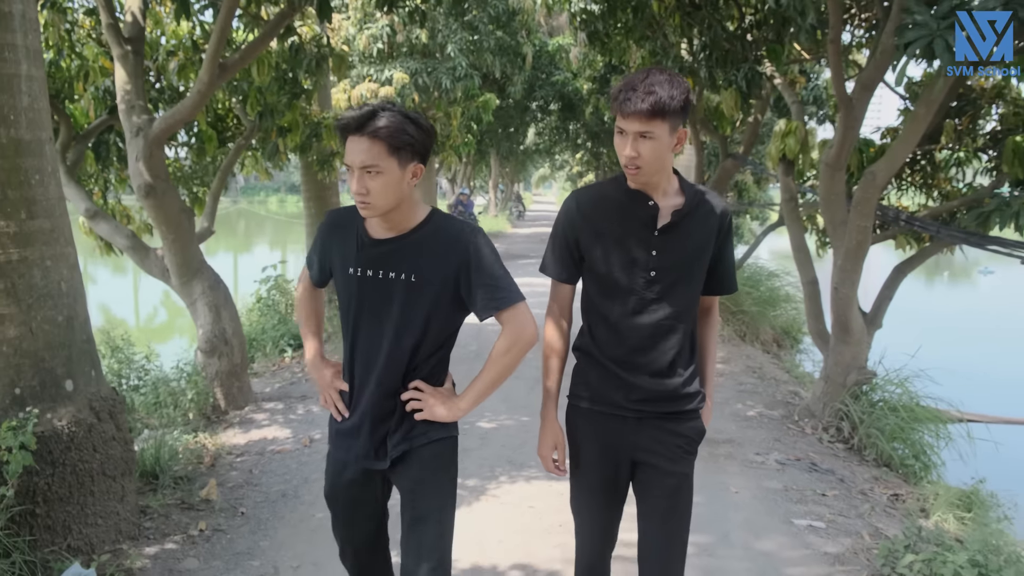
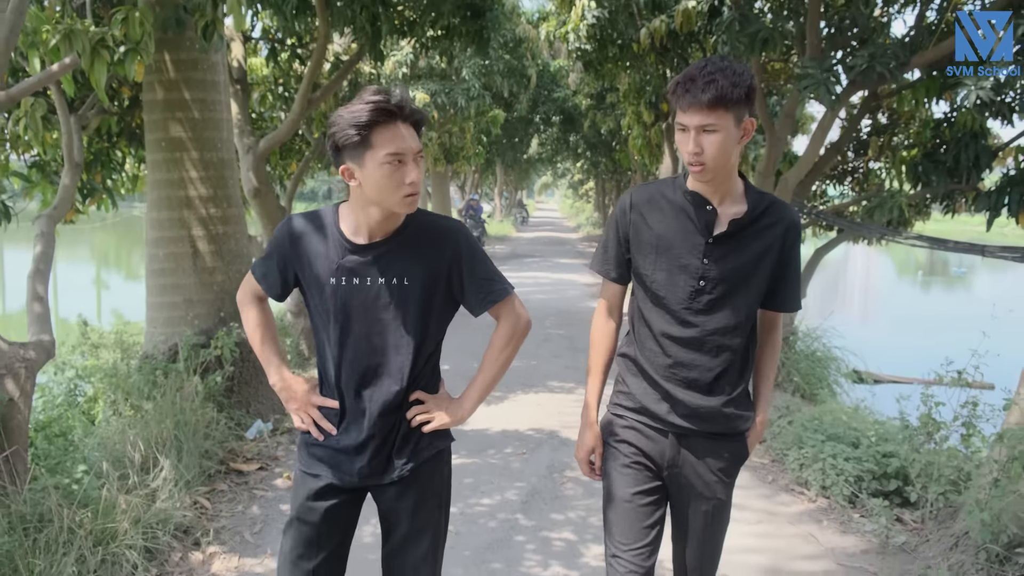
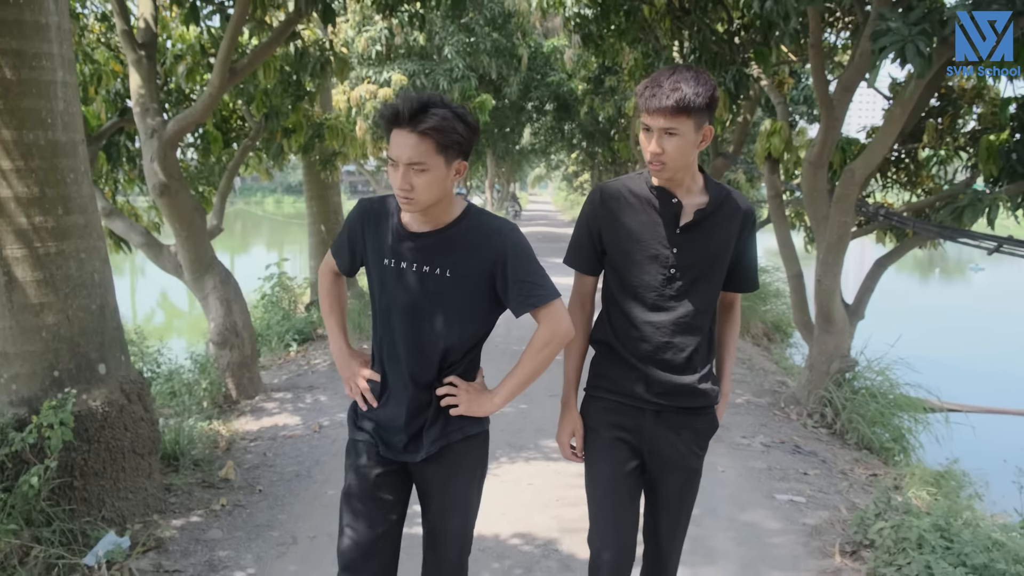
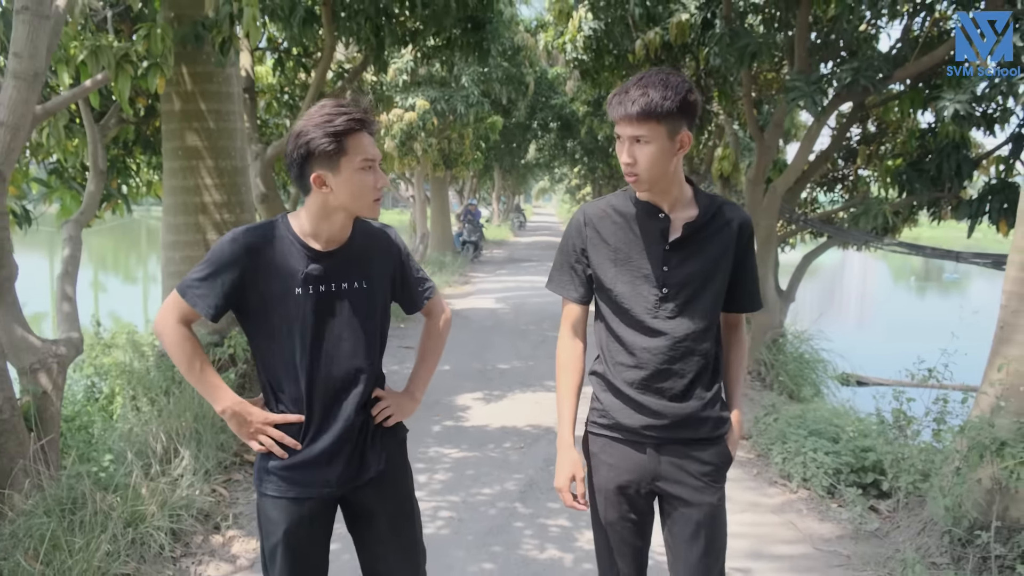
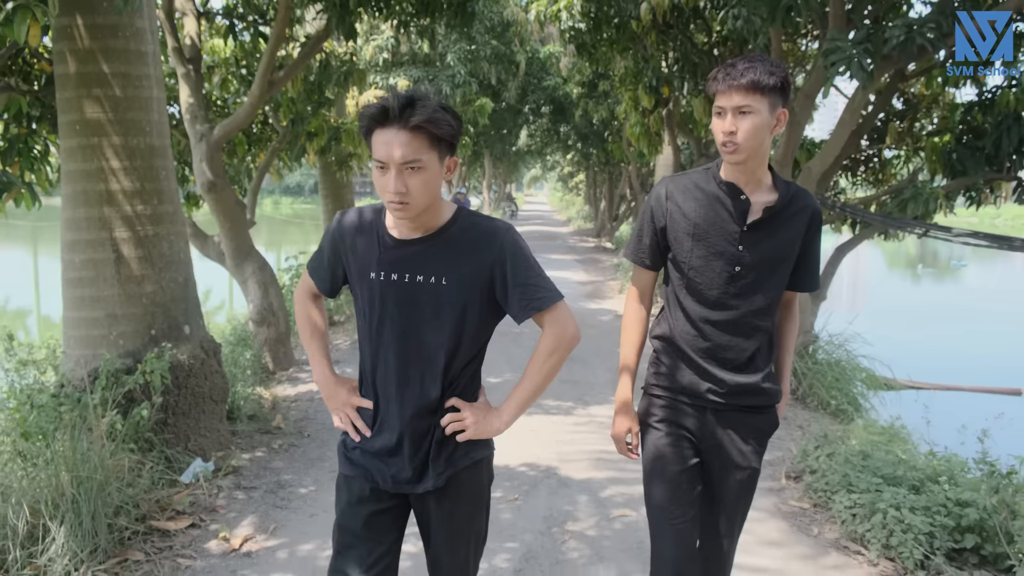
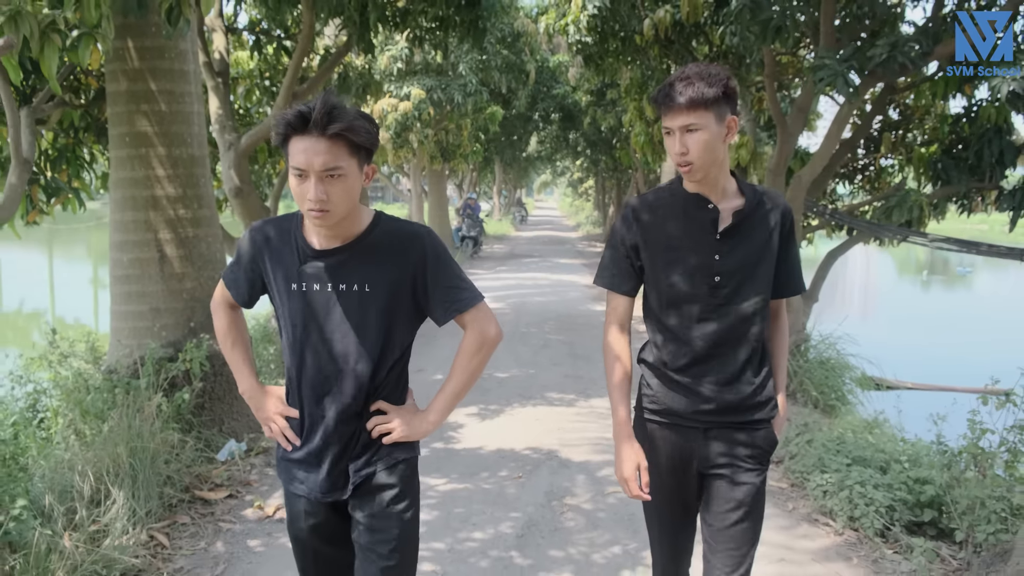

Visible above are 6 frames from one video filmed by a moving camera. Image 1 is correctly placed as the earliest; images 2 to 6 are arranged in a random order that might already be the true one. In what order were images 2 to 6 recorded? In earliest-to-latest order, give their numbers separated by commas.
3, 5, 6, 2, 4
